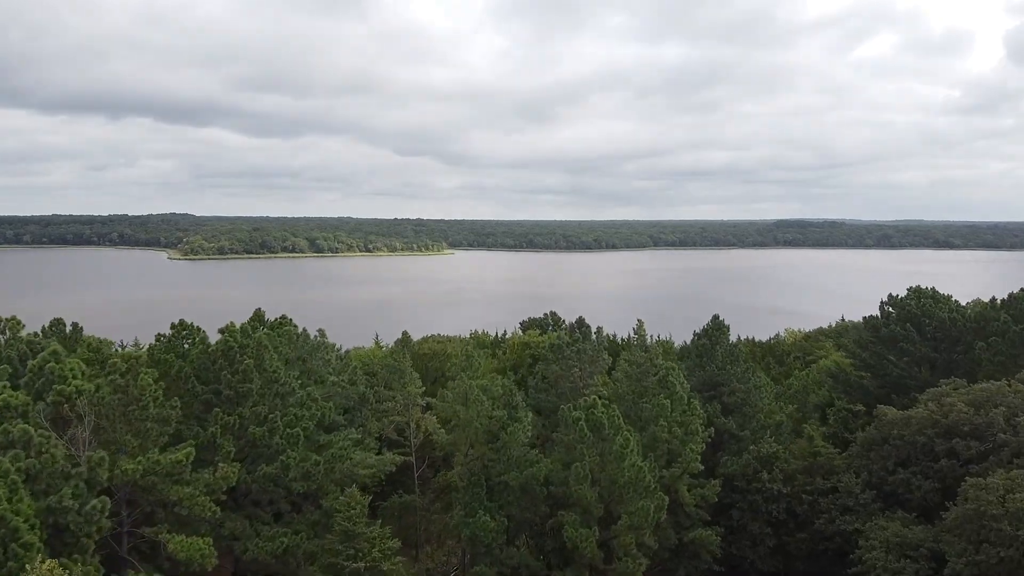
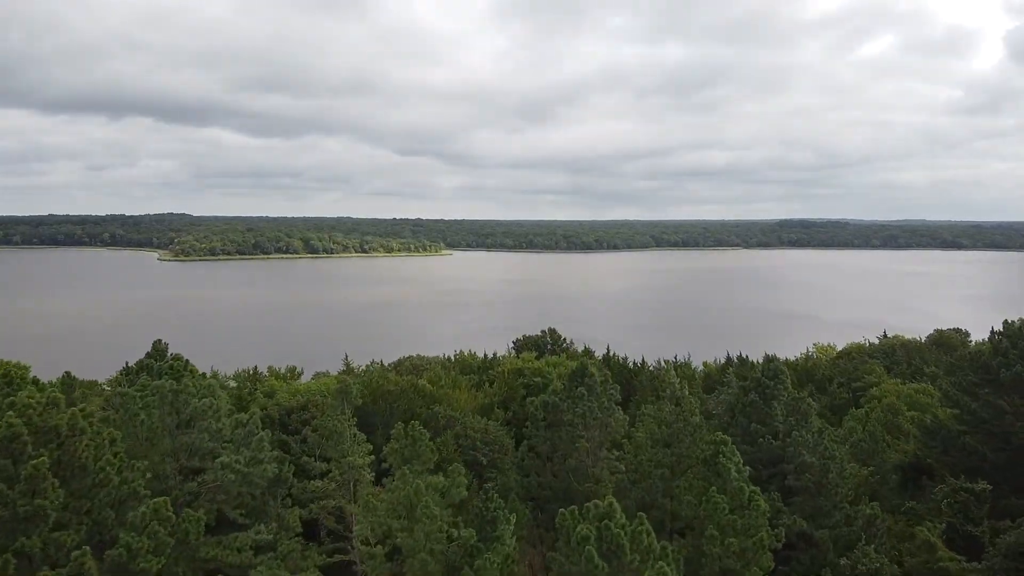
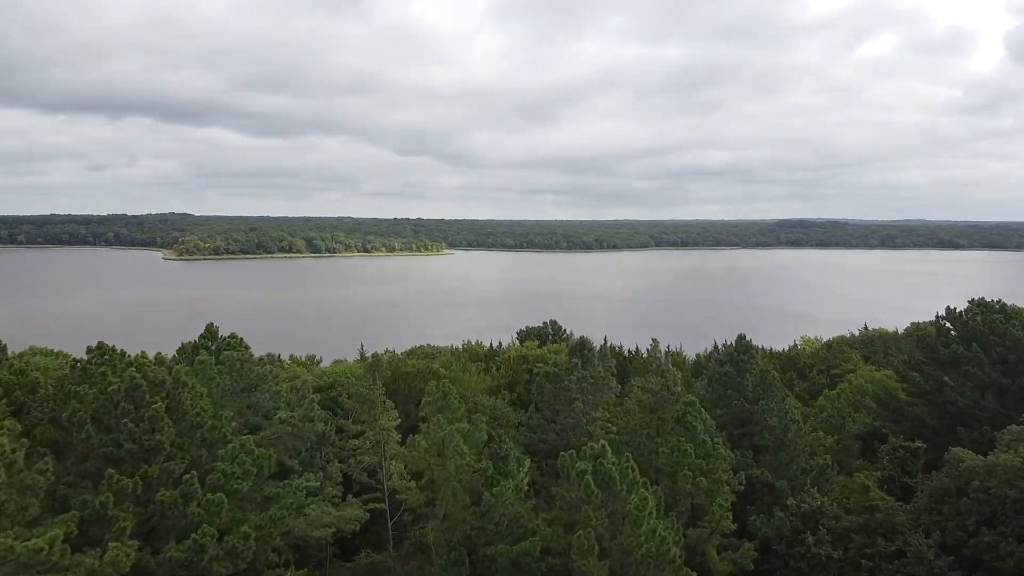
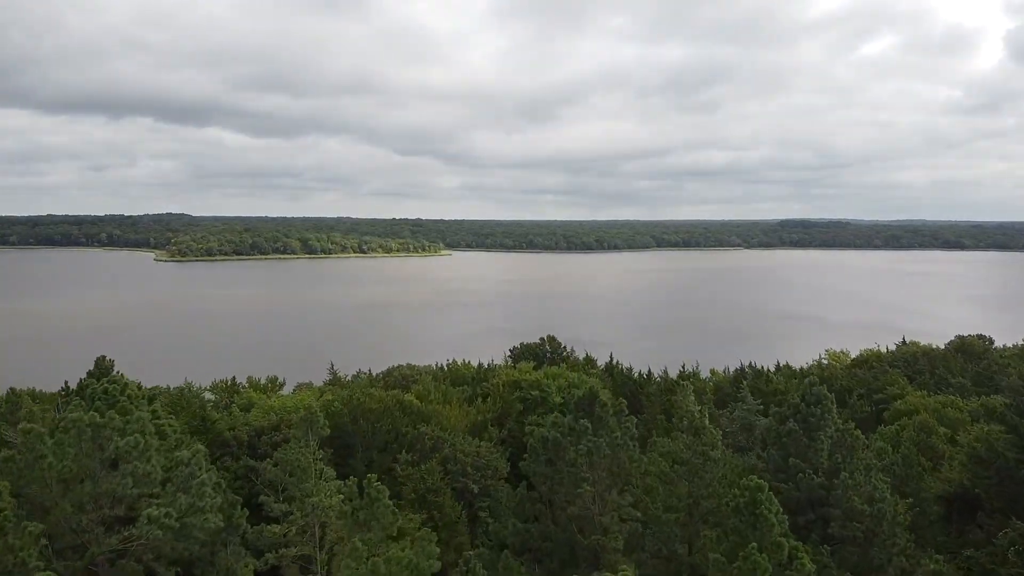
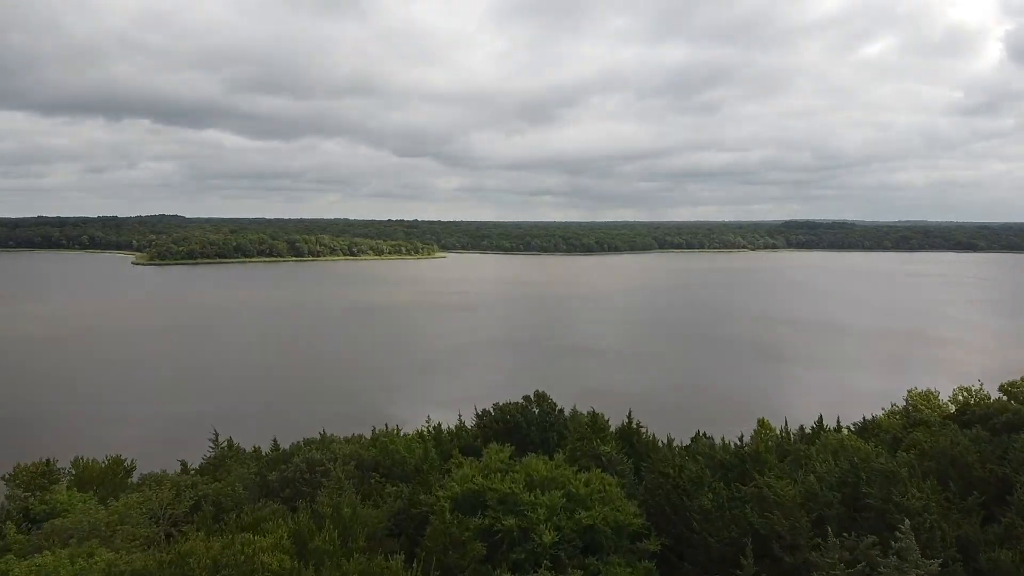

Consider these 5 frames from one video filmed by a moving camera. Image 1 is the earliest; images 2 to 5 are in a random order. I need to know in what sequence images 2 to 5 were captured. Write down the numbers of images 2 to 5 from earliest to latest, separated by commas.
3, 2, 4, 5
